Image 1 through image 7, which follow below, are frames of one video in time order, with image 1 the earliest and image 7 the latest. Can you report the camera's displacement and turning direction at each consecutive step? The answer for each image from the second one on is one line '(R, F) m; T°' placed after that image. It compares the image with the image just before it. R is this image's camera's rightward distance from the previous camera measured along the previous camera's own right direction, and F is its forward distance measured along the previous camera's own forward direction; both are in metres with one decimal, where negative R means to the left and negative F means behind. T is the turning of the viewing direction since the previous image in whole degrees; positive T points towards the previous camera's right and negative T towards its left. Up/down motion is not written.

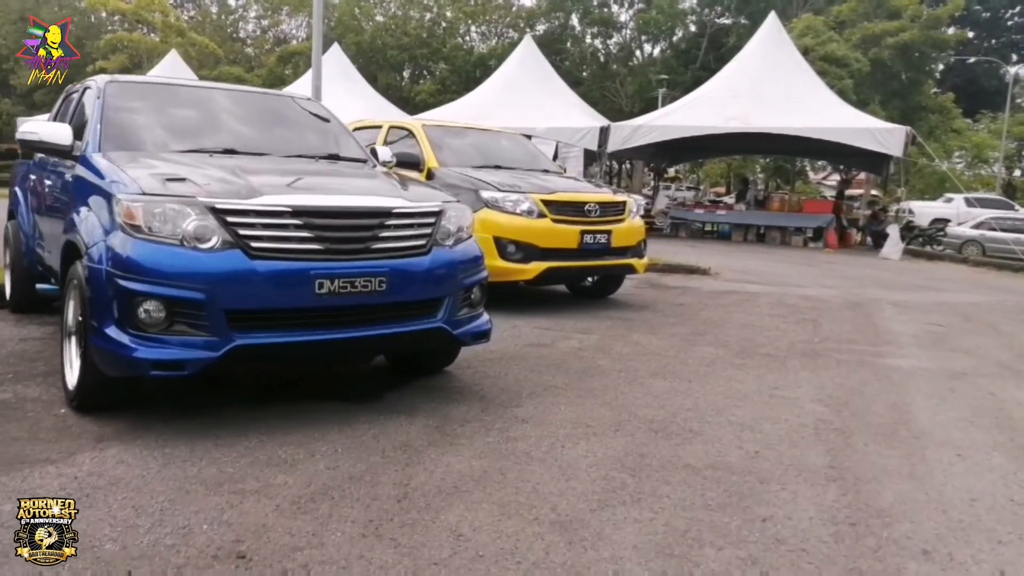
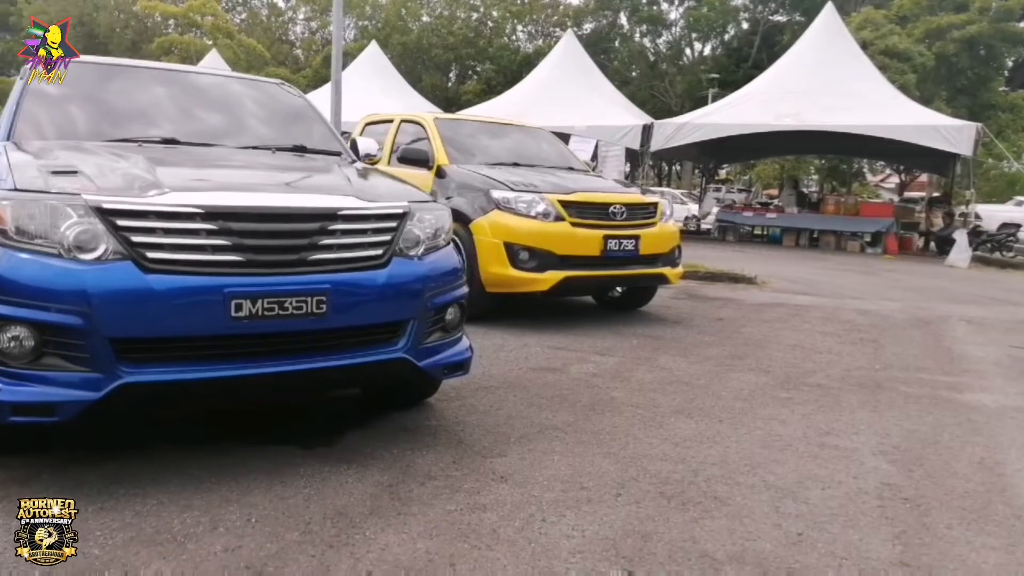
(+0.3, +0.9) m; -3°
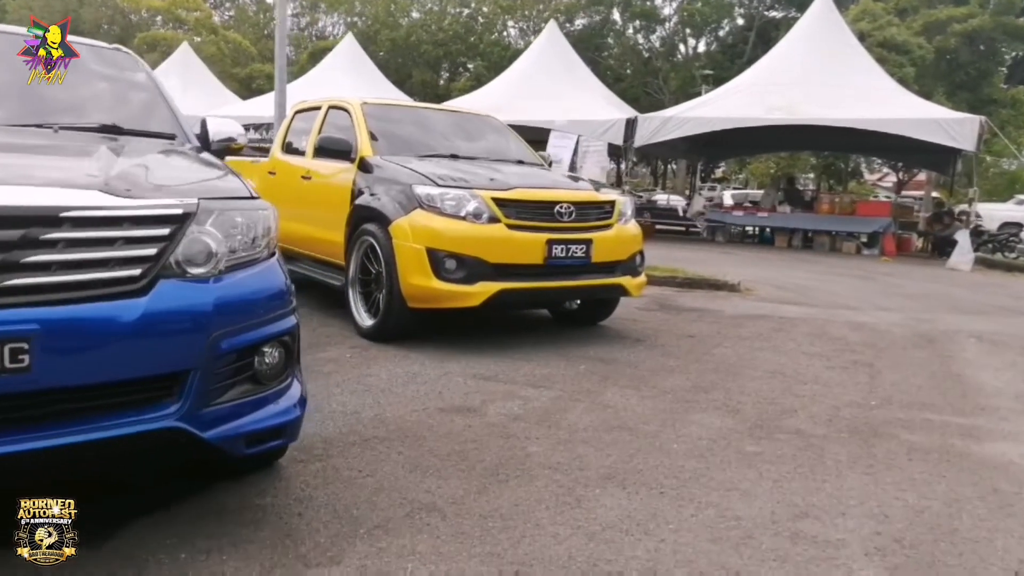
(+0.6, +1.2) m; 0°
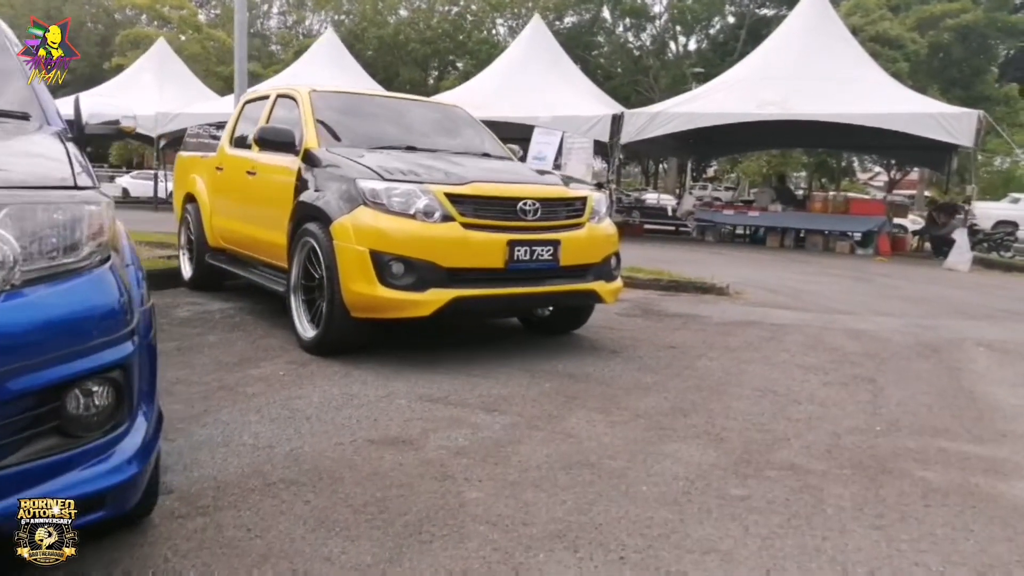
(+0.2, +0.7) m; +1°
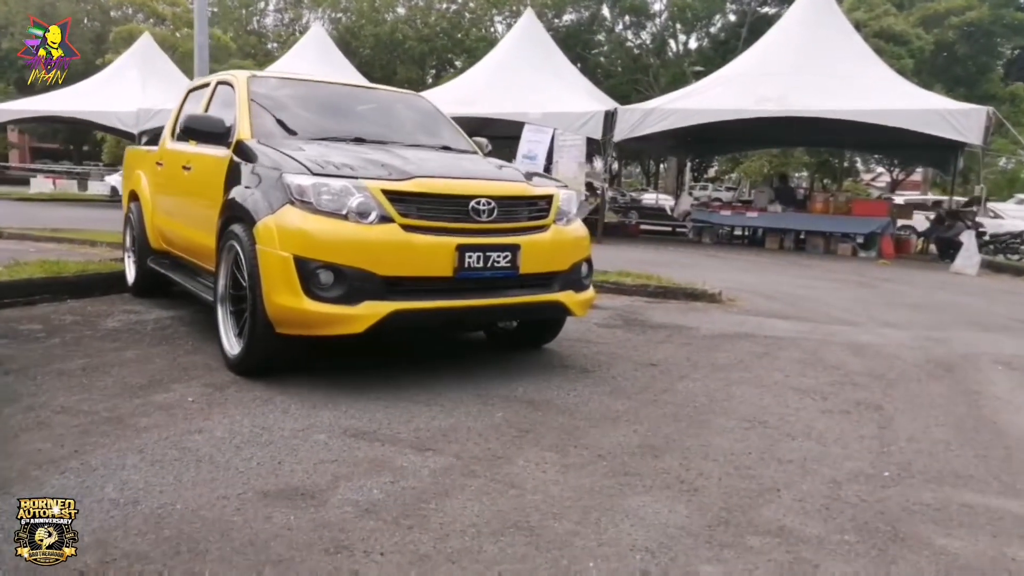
(+0.3, +0.7) m; 0°
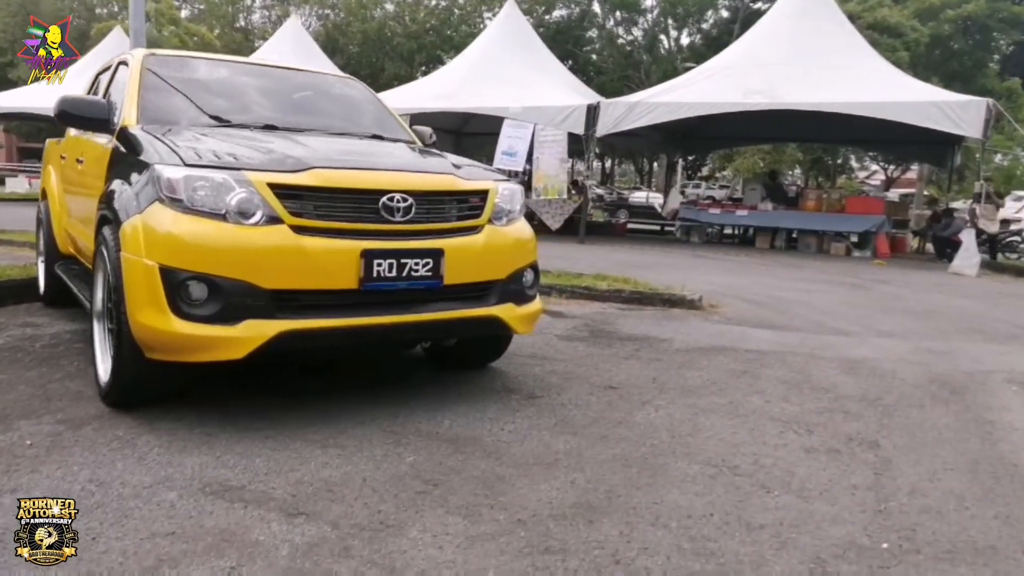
(+0.4, +0.8) m; 0°
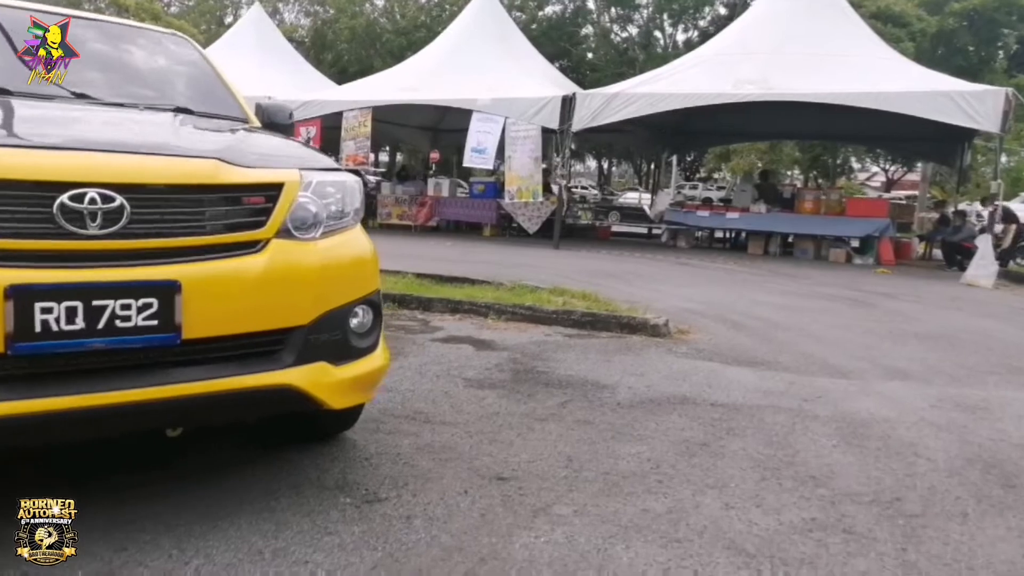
(+0.7, +1.6) m; 0°
